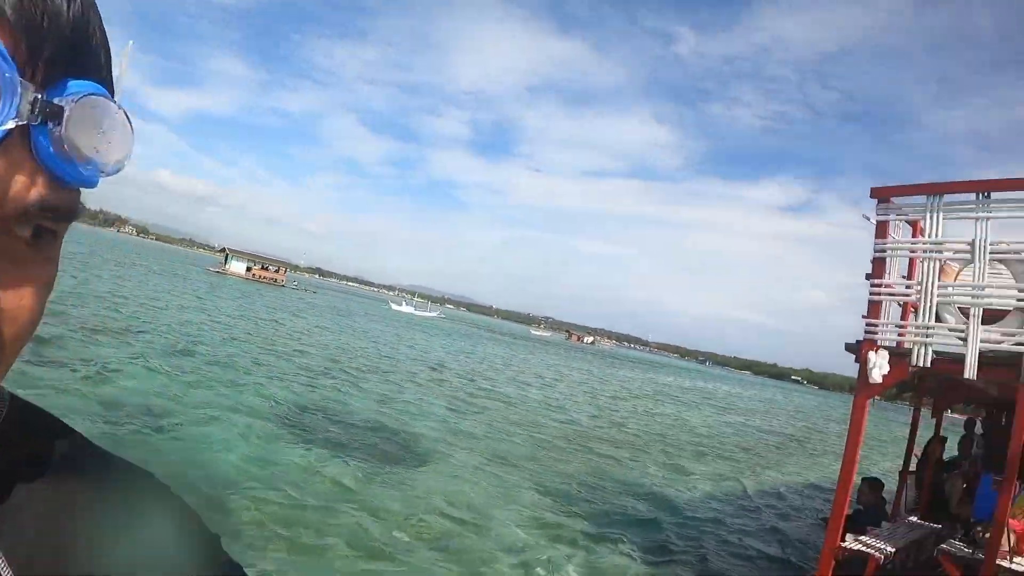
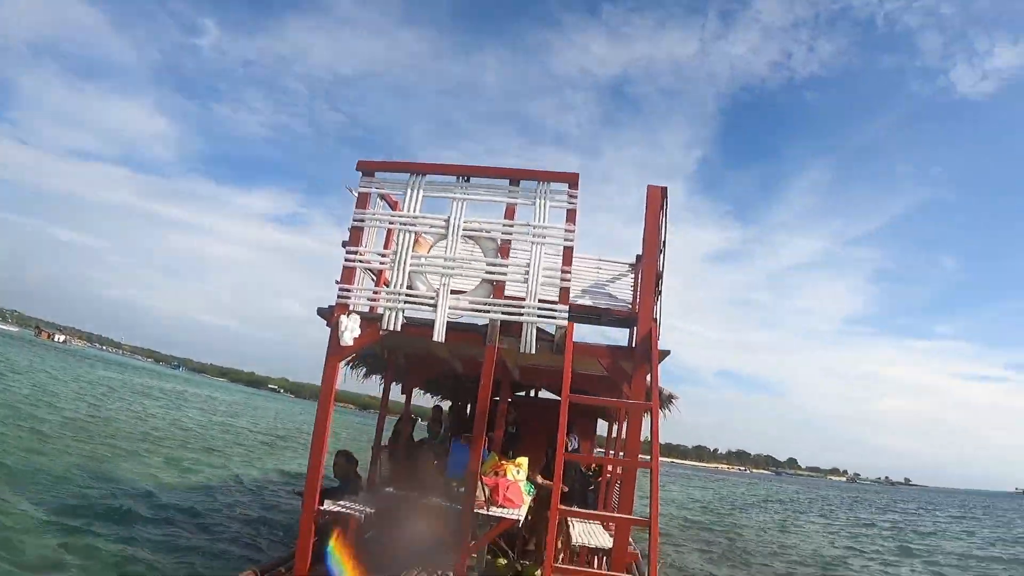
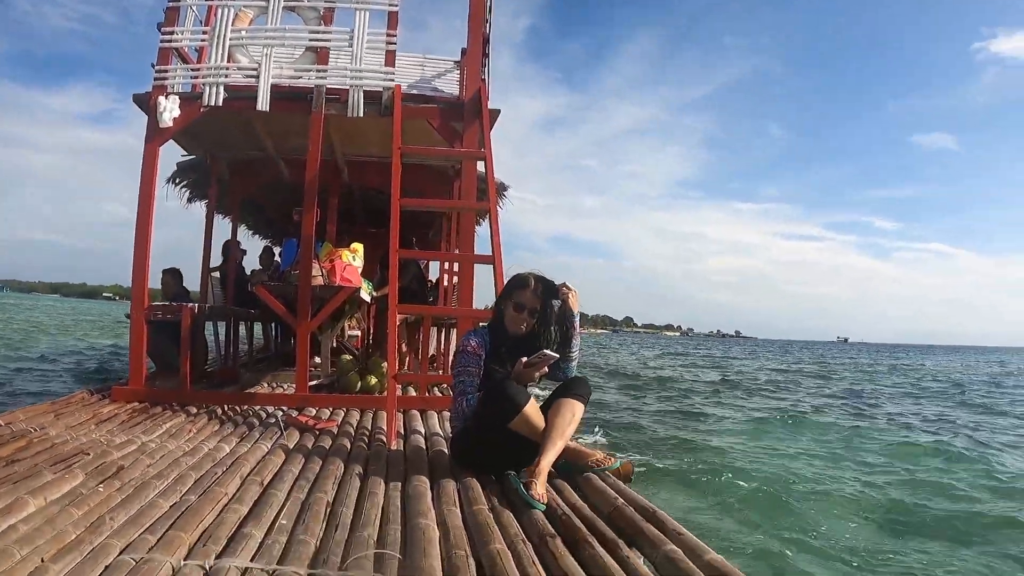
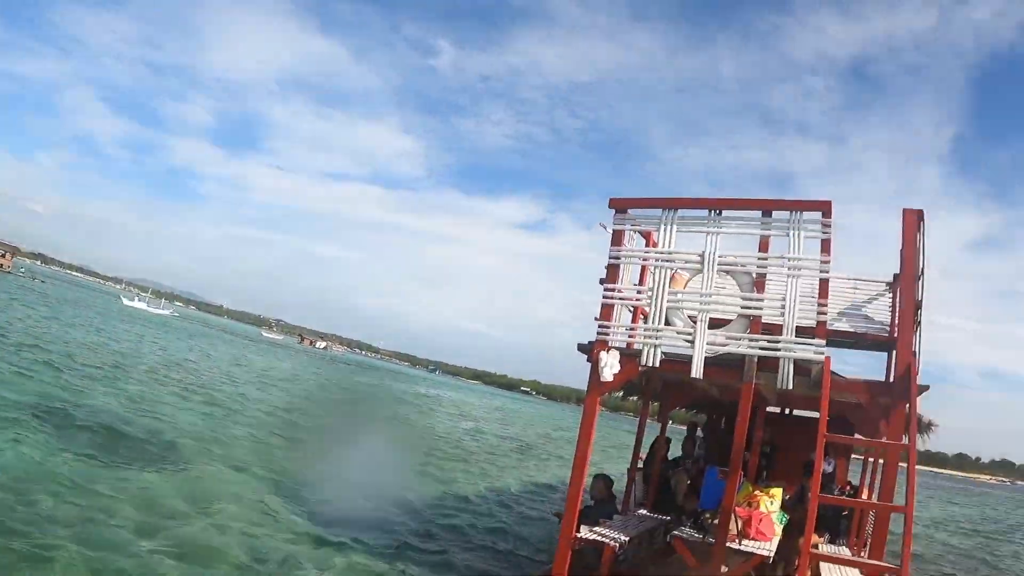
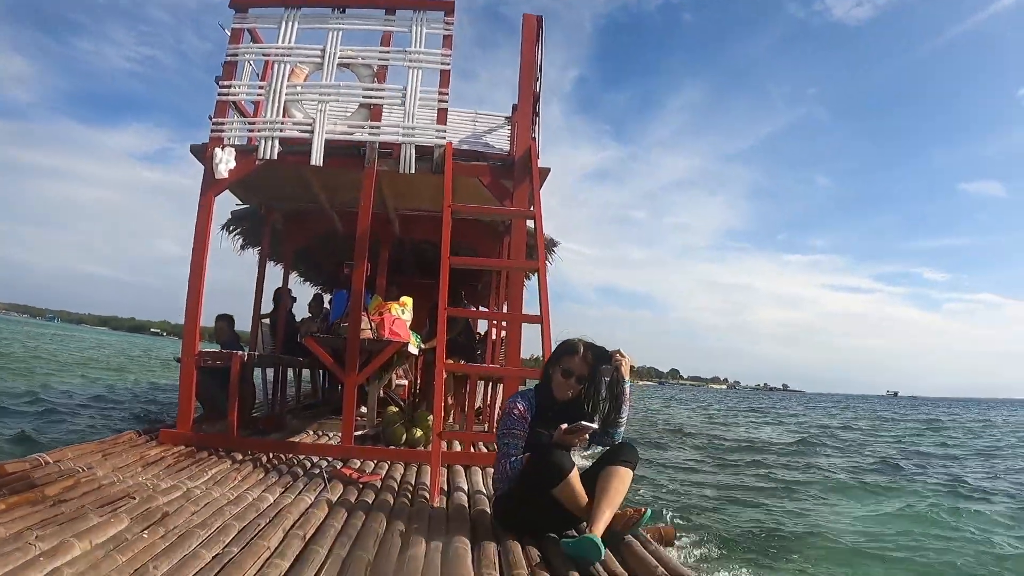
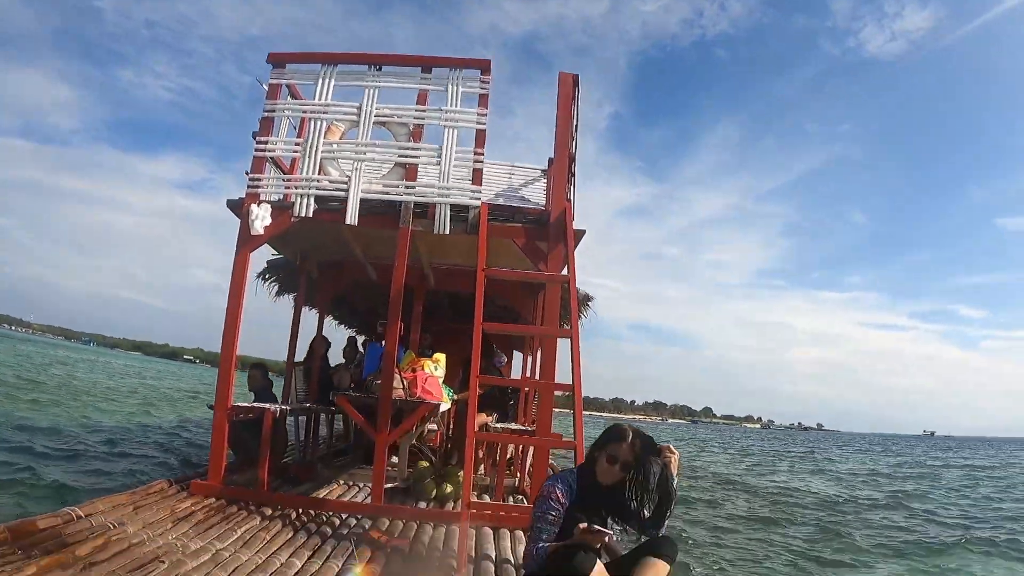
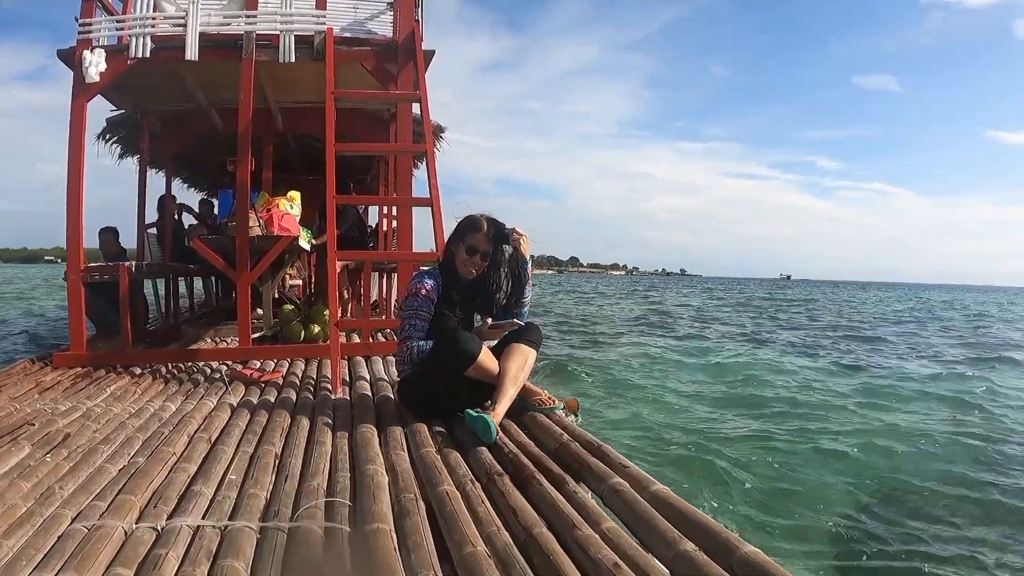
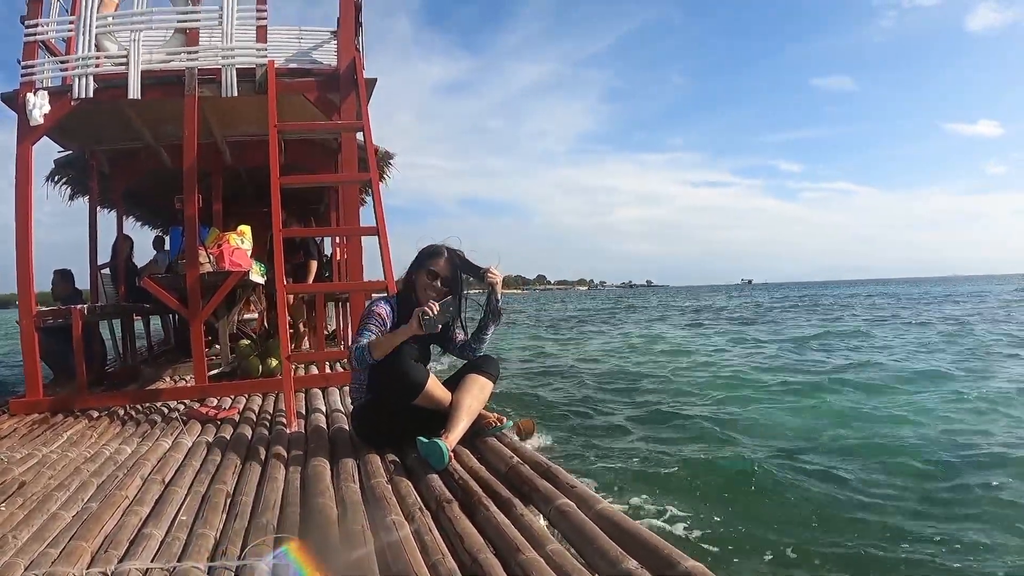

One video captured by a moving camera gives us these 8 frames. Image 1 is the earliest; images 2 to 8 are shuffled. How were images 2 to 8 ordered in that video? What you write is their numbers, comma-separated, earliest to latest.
4, 2, 6, 5, 3, 7, 8
